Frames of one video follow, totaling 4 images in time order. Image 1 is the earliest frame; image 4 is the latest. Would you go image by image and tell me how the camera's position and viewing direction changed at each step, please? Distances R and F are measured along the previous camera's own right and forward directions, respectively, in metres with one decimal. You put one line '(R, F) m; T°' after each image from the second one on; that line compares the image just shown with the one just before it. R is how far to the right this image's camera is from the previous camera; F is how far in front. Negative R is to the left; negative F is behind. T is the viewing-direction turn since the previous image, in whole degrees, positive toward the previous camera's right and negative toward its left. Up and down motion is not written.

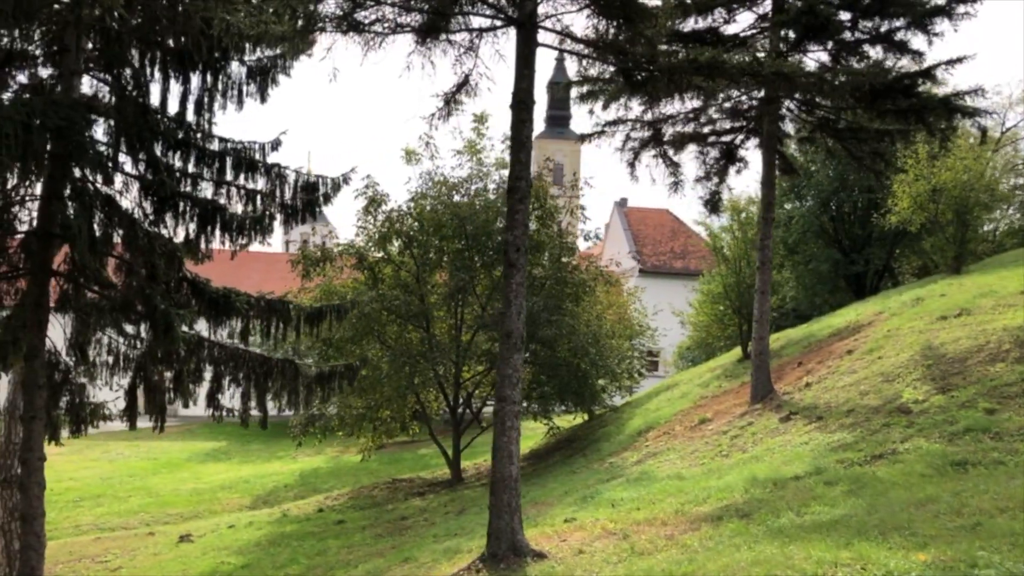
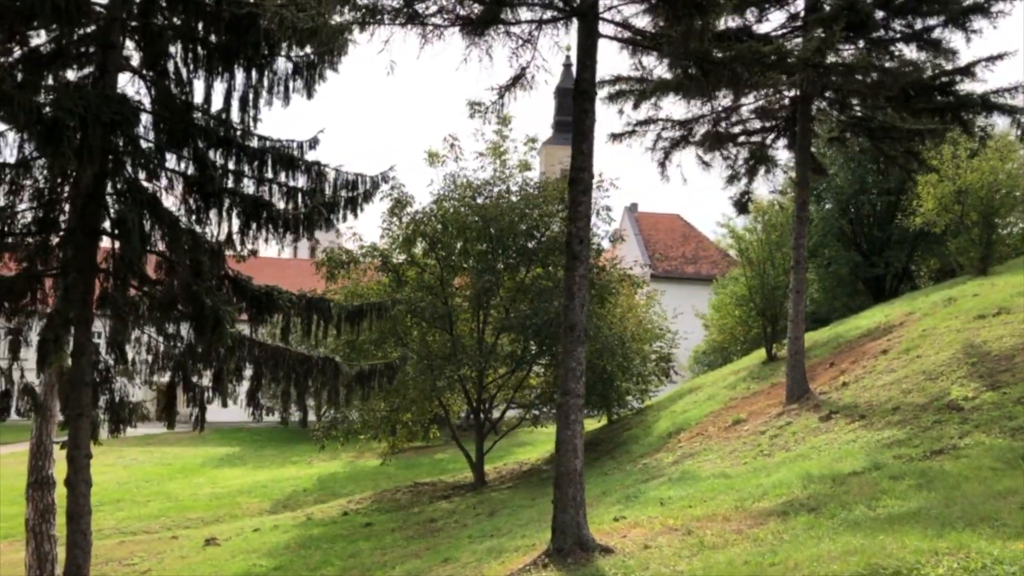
(-0.5, +0.1) m; 0°
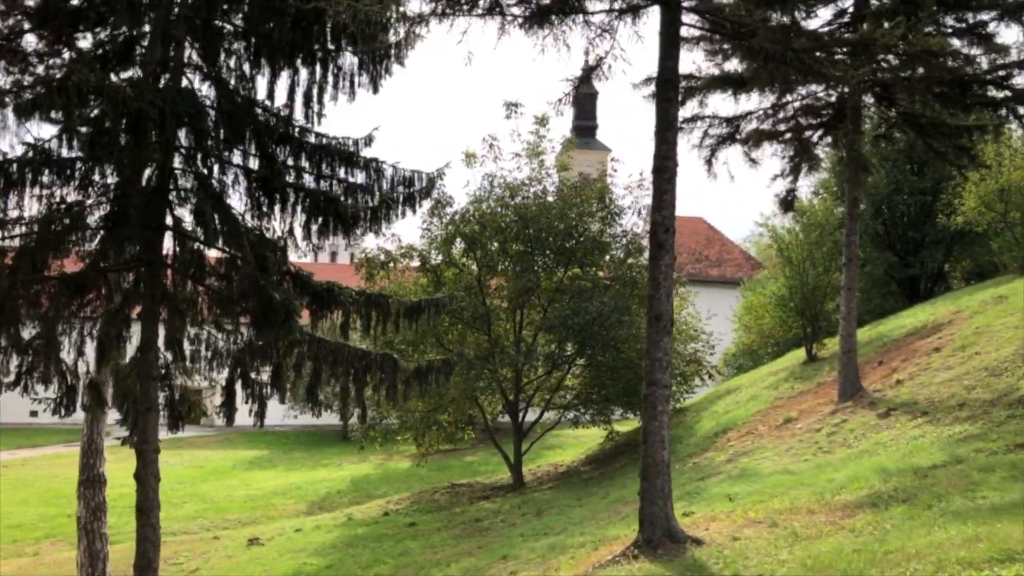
(-0.6, 0.0) m; -1°
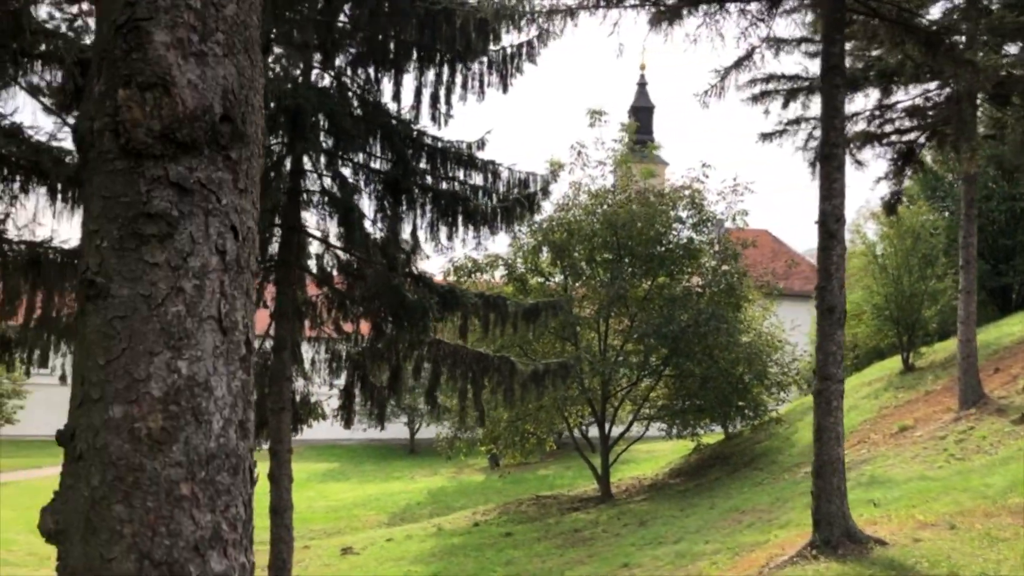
(-0.9, +0.1) m; -3°
